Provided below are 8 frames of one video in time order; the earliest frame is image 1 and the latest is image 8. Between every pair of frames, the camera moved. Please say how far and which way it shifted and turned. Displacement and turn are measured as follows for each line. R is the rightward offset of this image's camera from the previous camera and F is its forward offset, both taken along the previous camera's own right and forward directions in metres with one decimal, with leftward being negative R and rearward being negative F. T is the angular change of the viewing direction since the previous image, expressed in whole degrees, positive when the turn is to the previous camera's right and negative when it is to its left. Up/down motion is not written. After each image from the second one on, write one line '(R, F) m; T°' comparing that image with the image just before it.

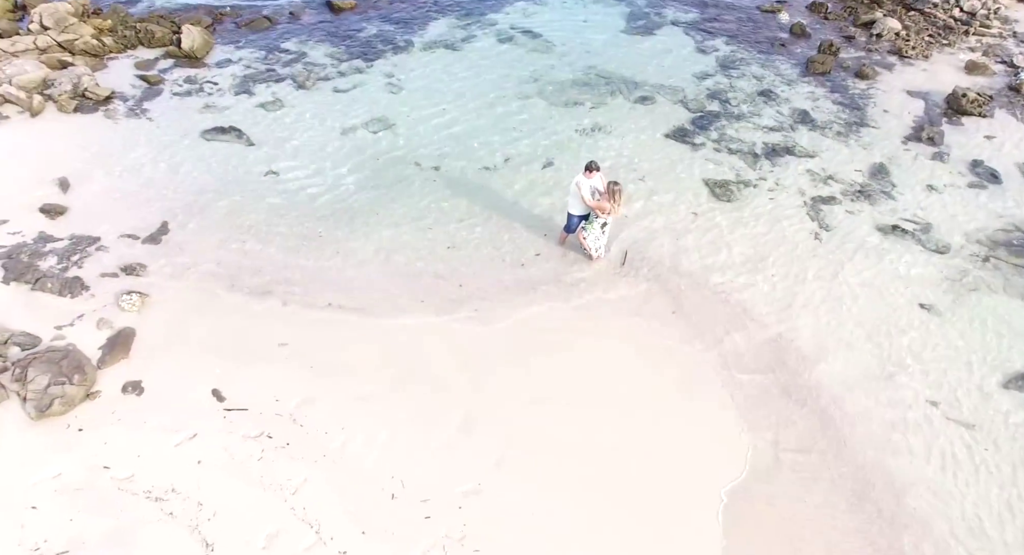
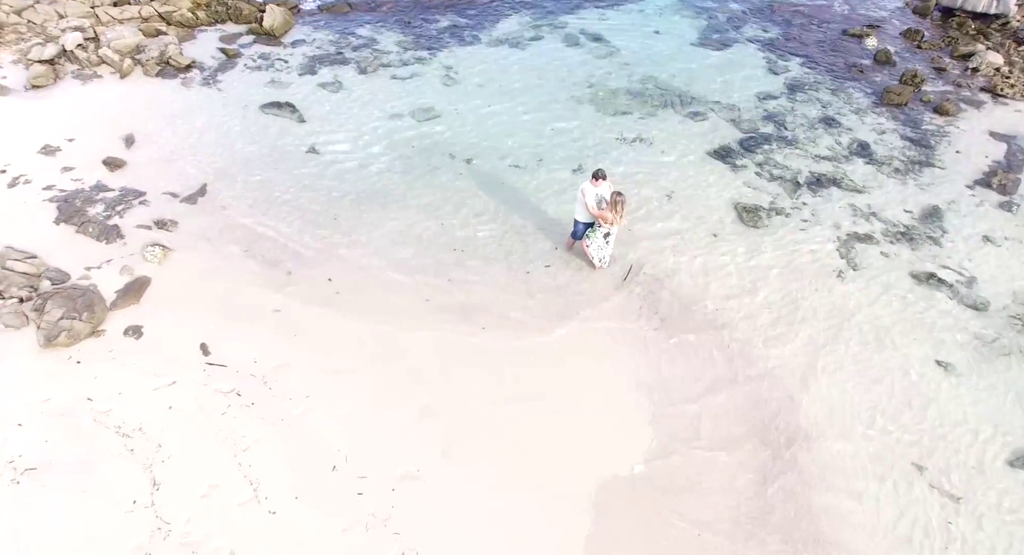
(+1.8, +0.1) m; -8°
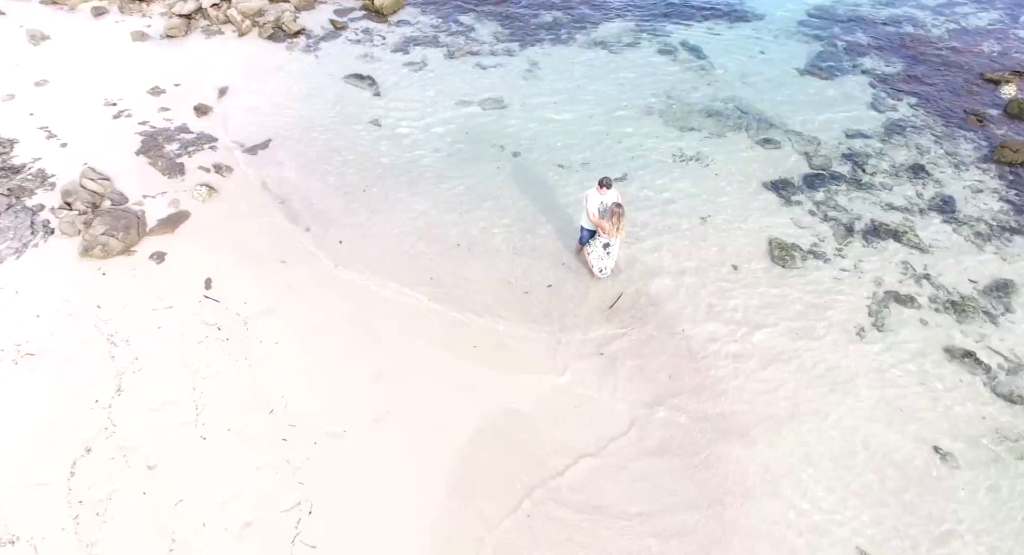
(+2.5, +0.3) m; -11°
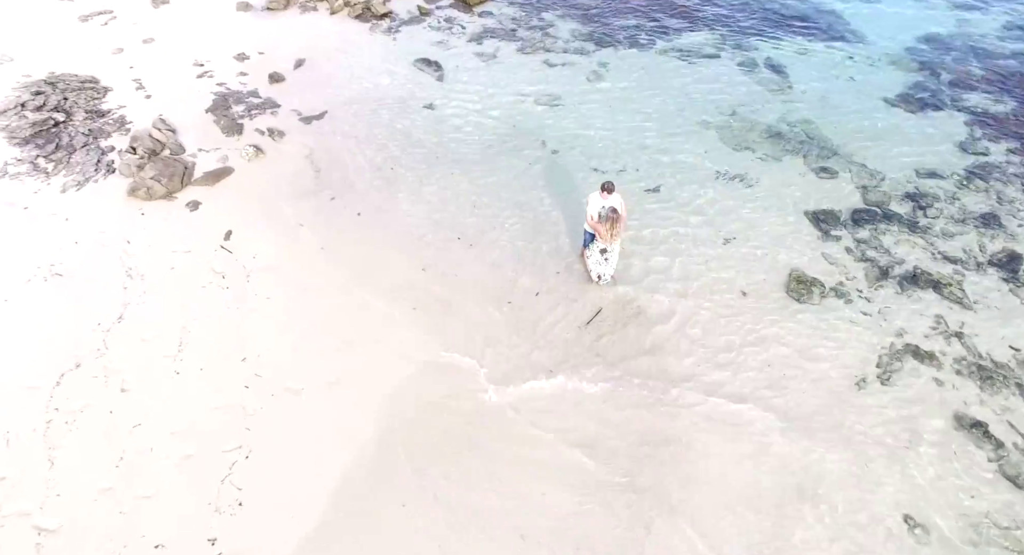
(+2.0, +0.2) m; -9°
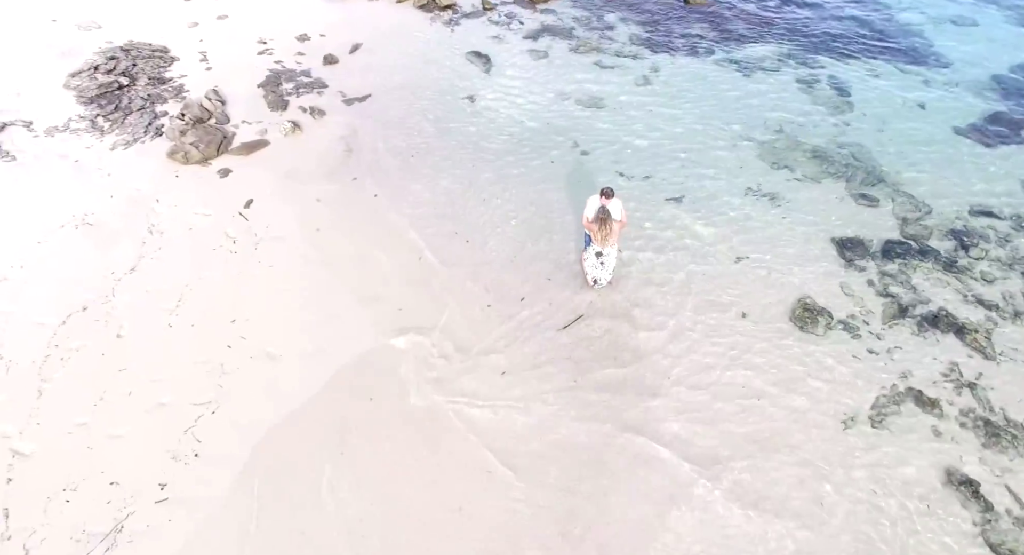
(+1.5, +0.1) m; -7°
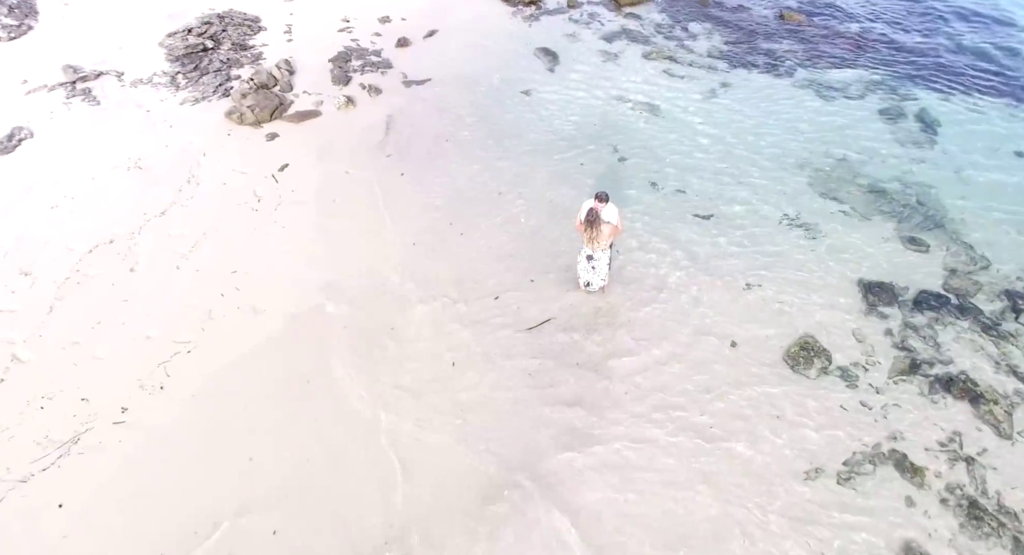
(+2.0, +0.2) m; -9°
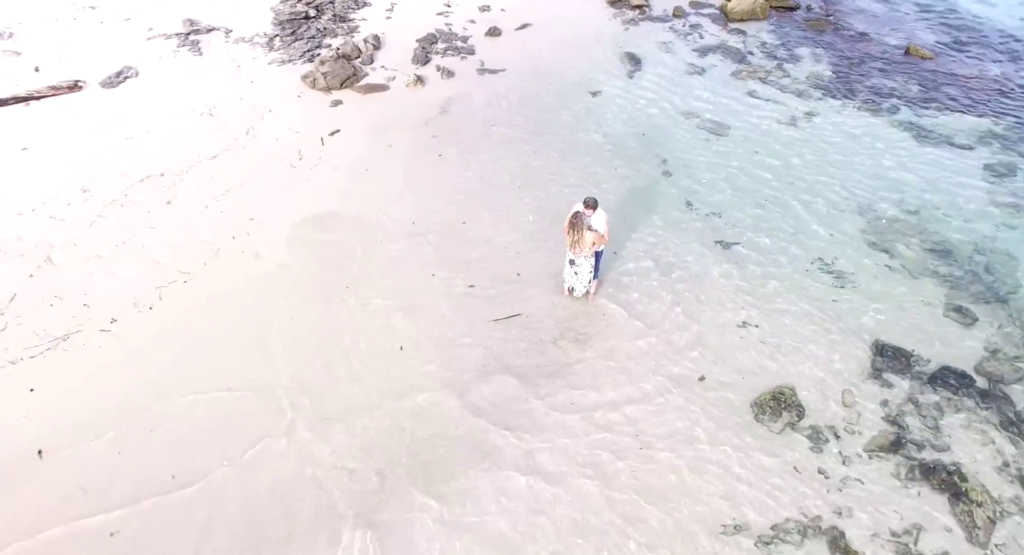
(+2.5, +0.3) m; -11°
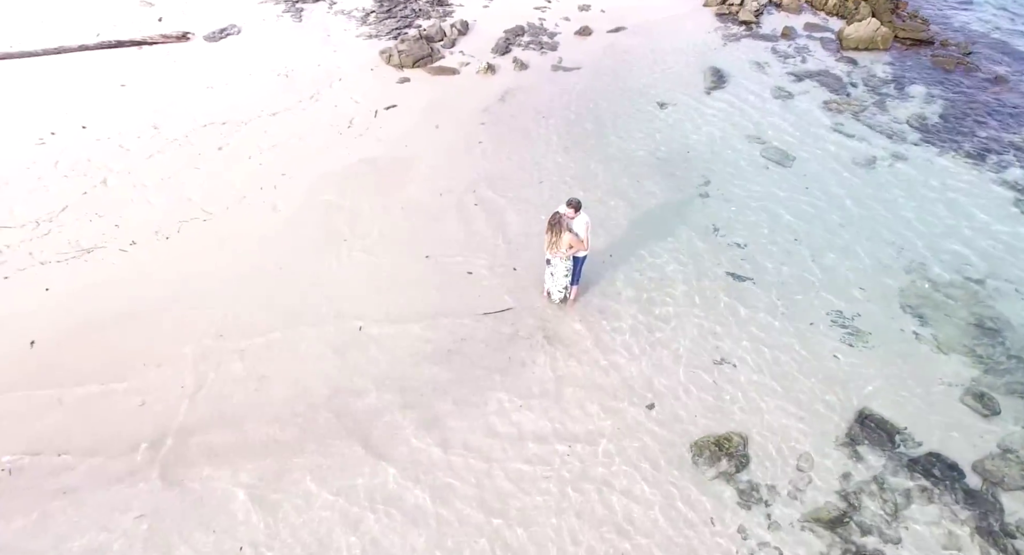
(+2.4, +0.3) m; -11°
